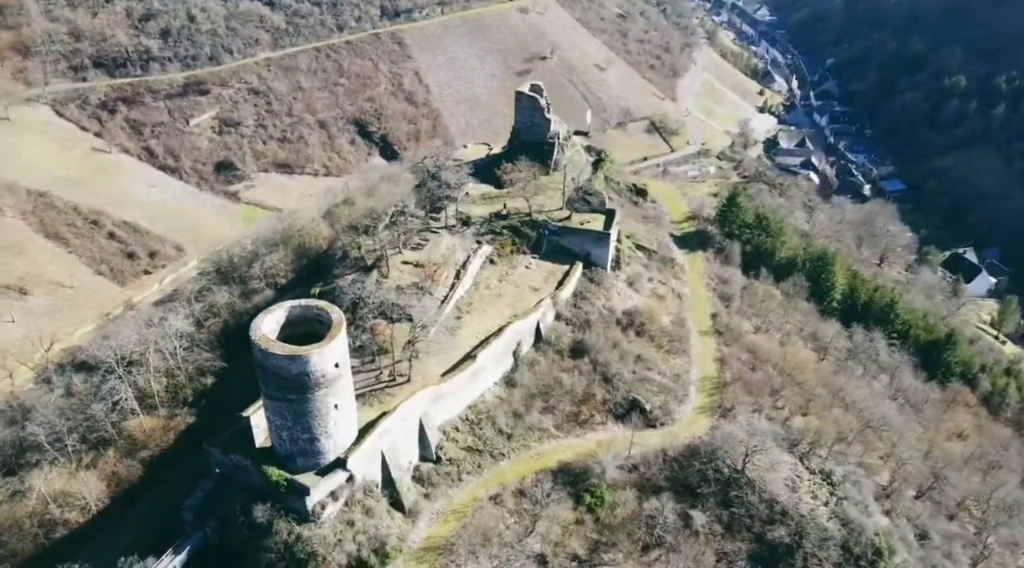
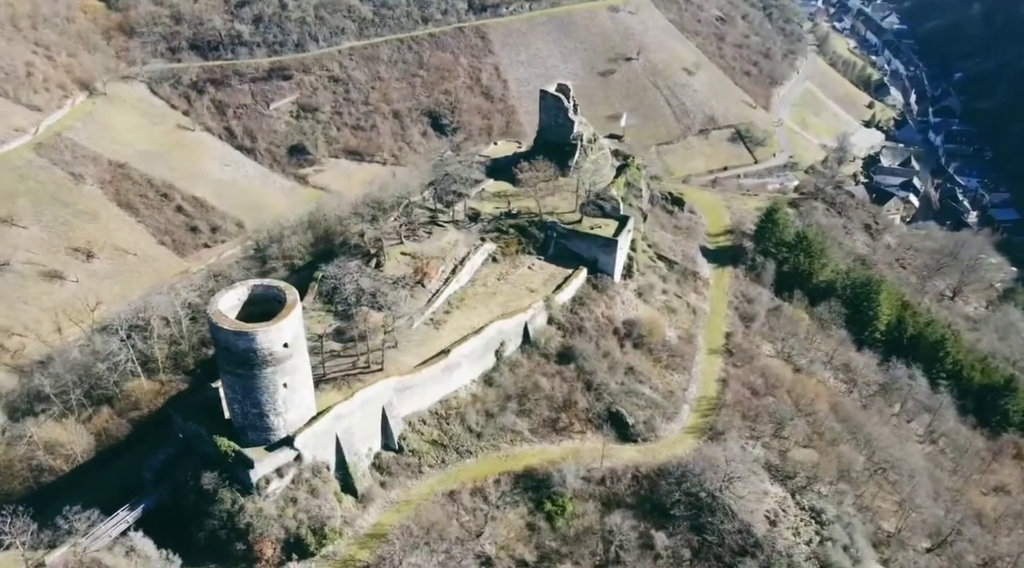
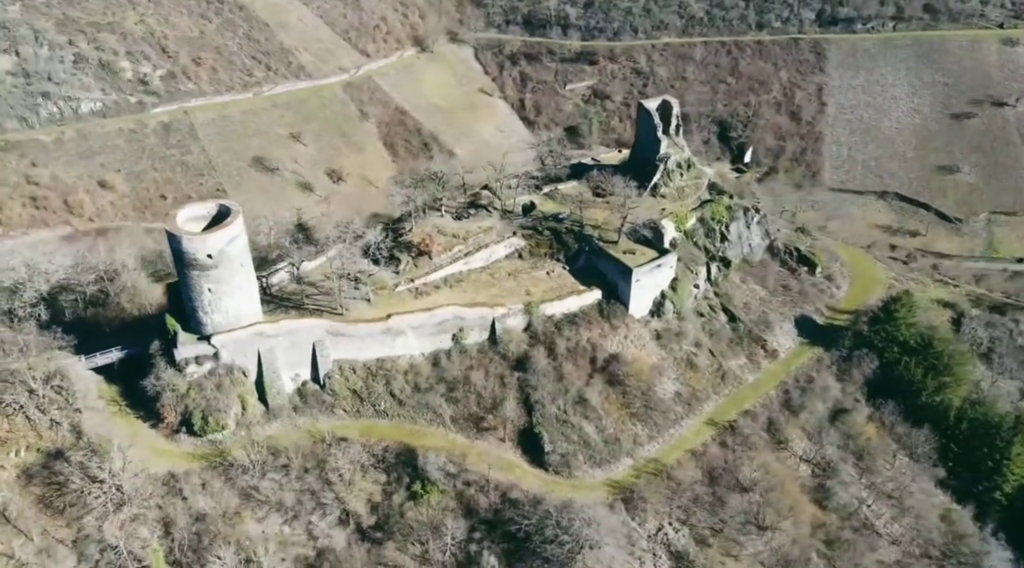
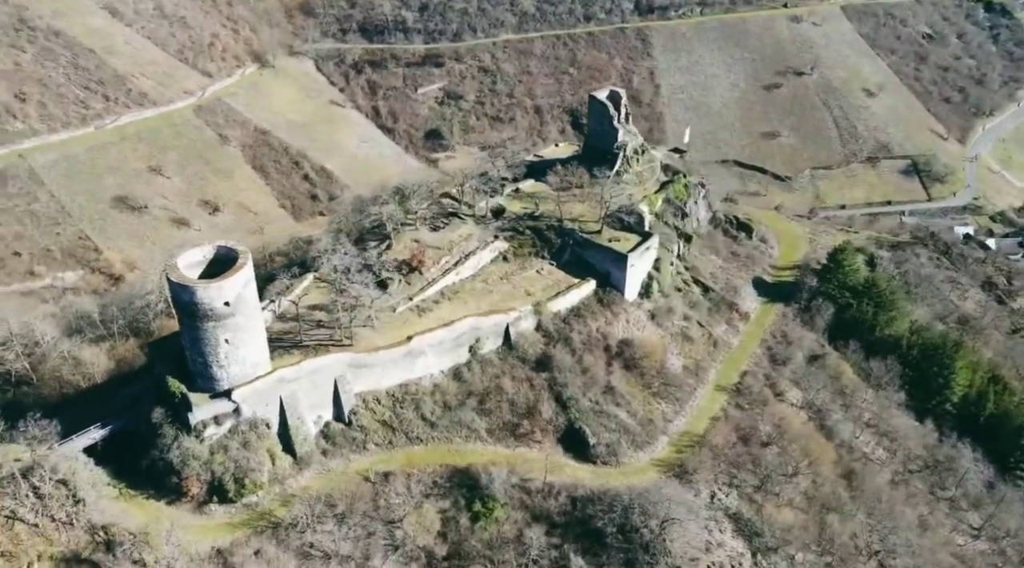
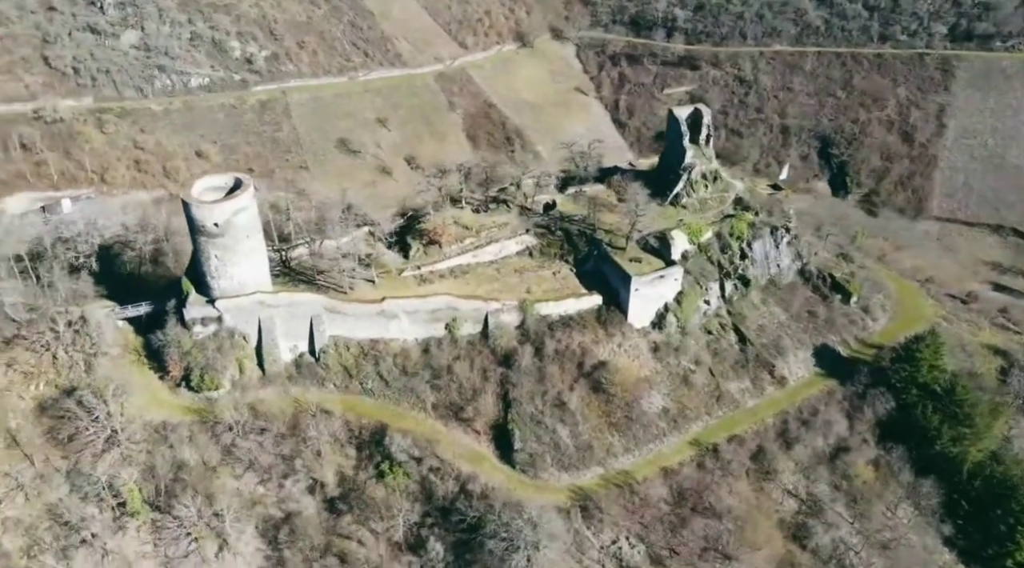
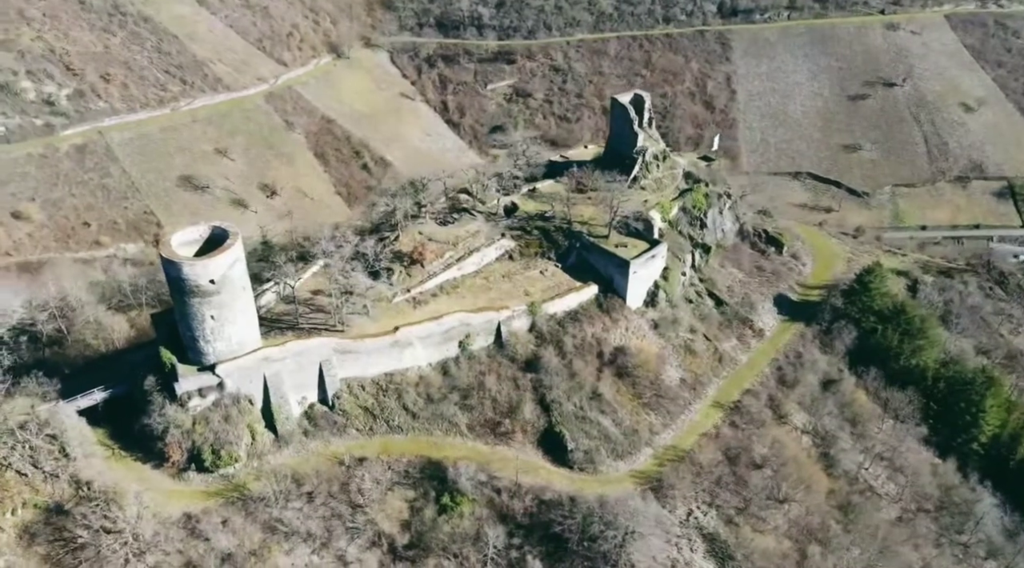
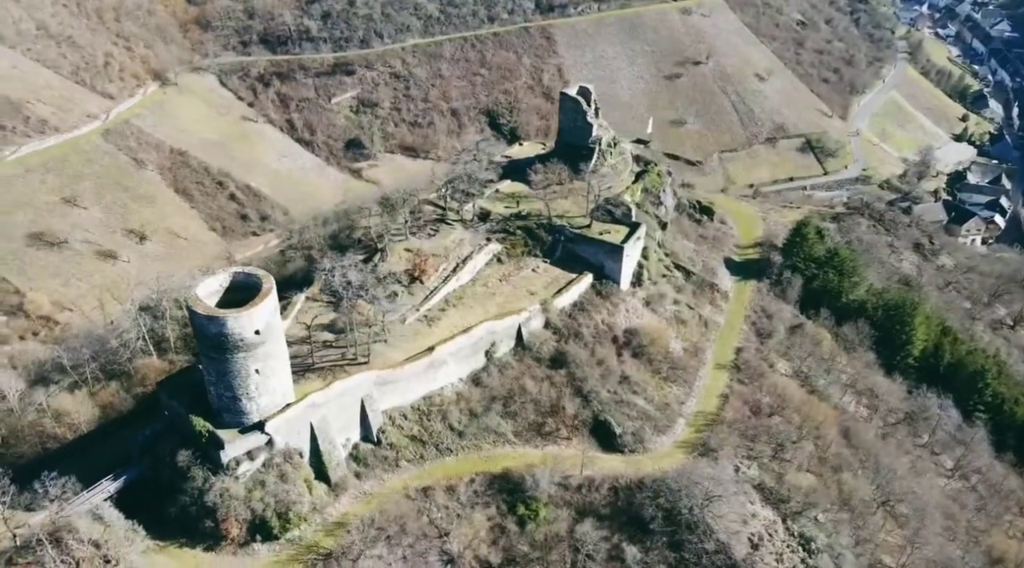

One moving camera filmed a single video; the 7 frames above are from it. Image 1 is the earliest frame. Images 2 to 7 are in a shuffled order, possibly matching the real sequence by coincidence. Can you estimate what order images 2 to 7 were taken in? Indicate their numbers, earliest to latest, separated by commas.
2, 7, 4, 6, 3, 5
